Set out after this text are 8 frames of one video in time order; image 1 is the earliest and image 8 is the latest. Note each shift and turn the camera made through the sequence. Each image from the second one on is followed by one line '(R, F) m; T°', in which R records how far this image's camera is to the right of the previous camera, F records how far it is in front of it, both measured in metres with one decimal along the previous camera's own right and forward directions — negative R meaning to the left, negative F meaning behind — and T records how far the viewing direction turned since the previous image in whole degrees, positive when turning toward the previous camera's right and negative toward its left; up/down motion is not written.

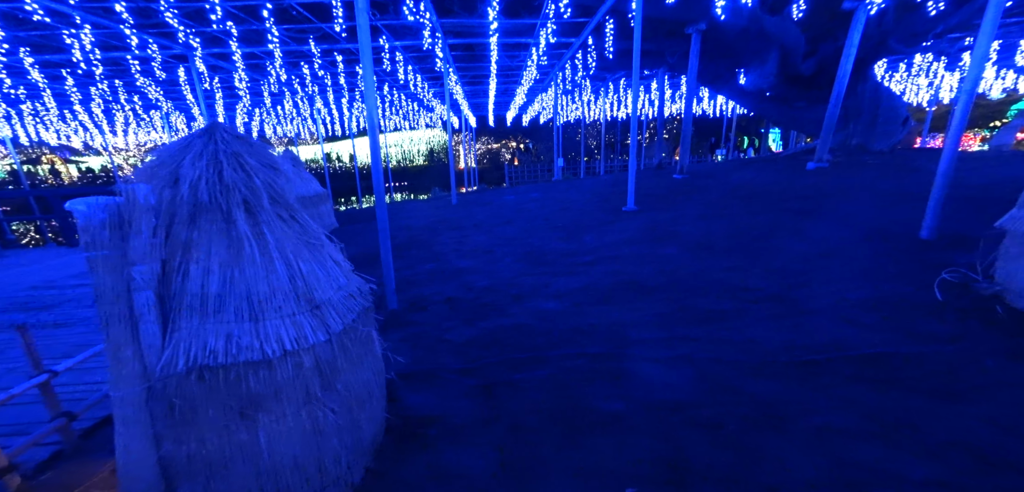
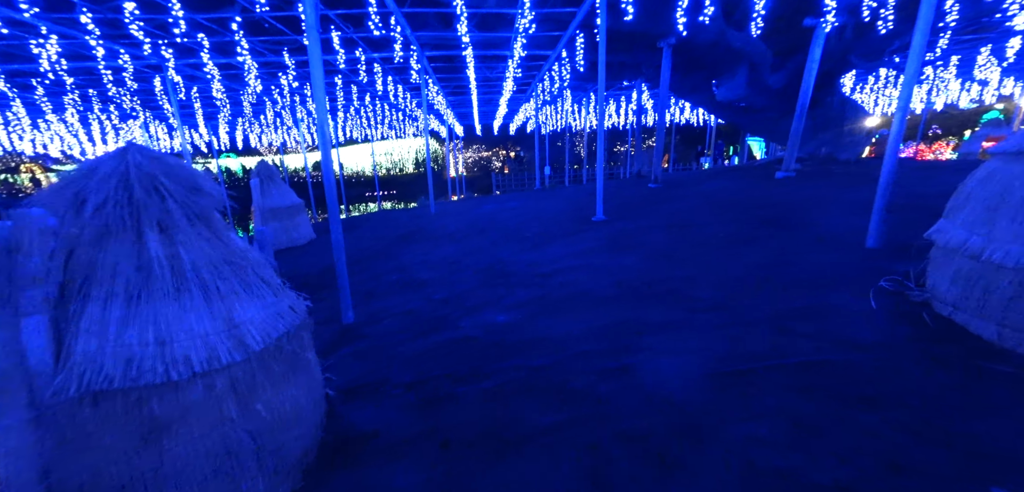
(+0.3, -0.1) m; +1°
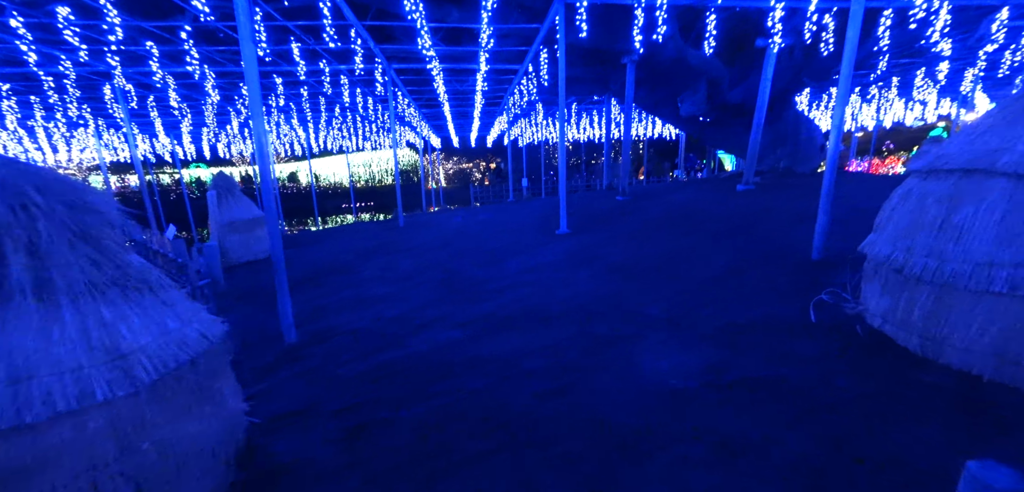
(+0.3, 0.0) m; +2°
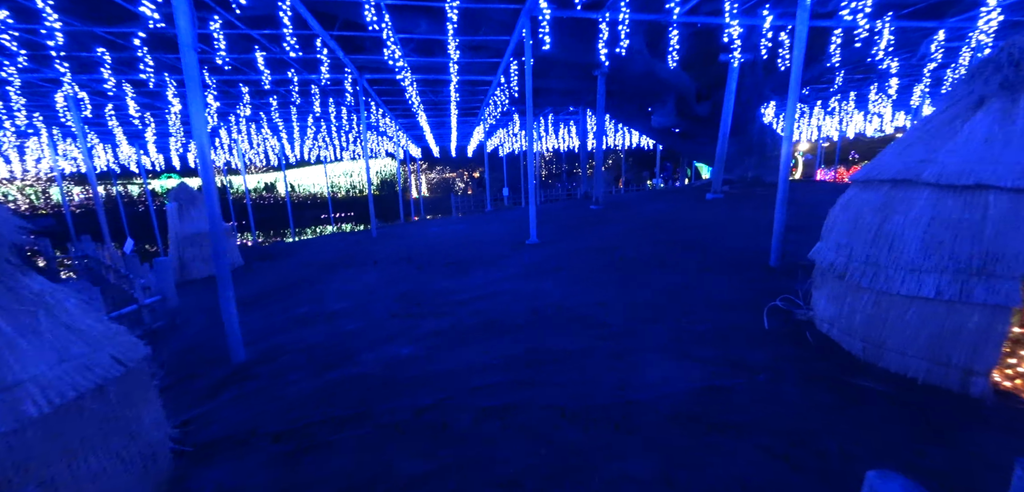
(+0.2, 0.0) m; +2°
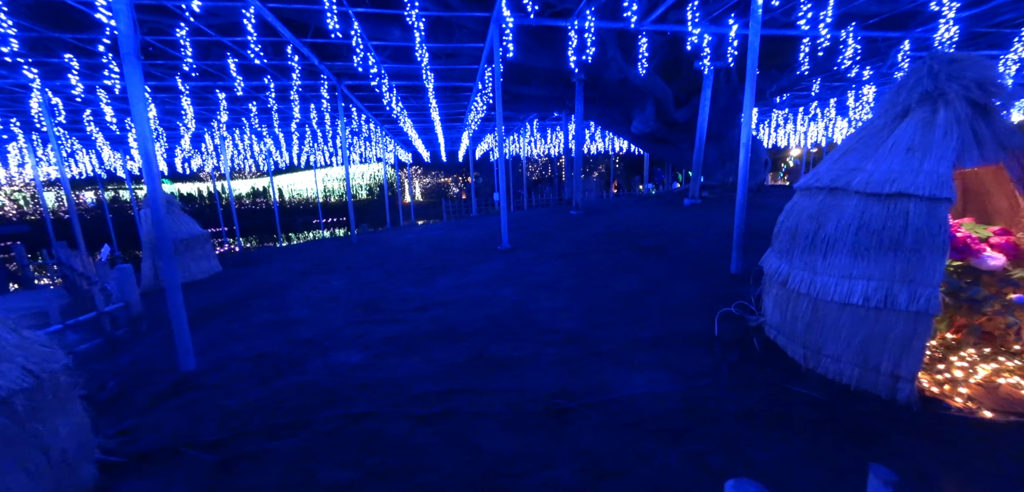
(+0.4, 0.0) m; 0°
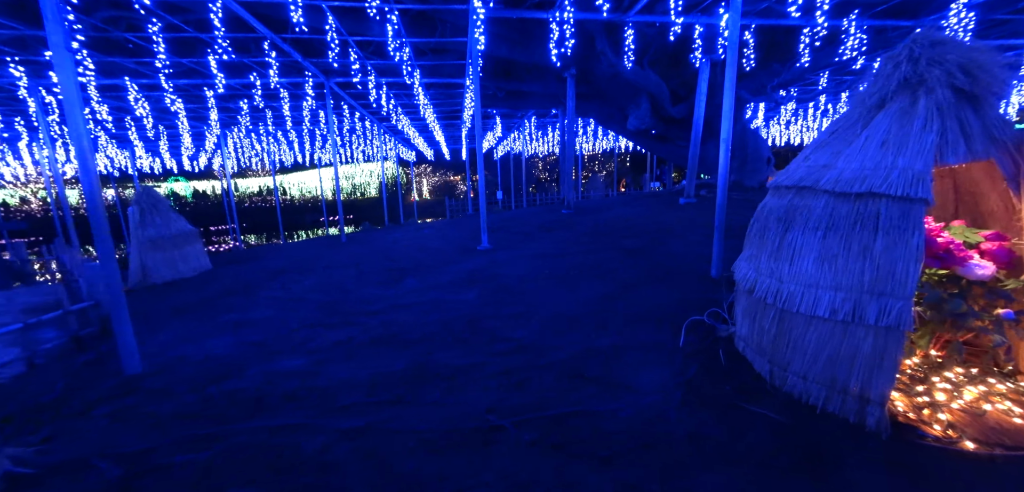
(+0.5, +0.2) m; -2°
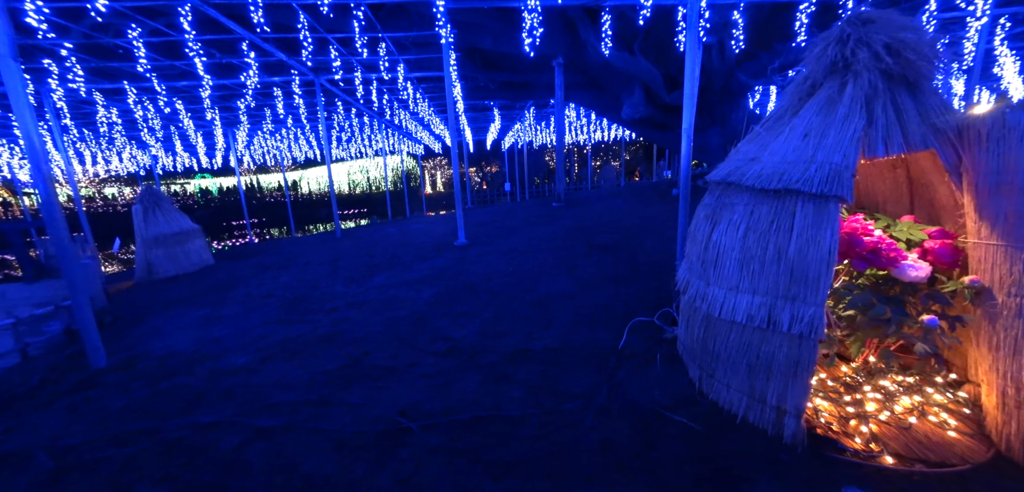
(+0.6, +0.1) m; -3°
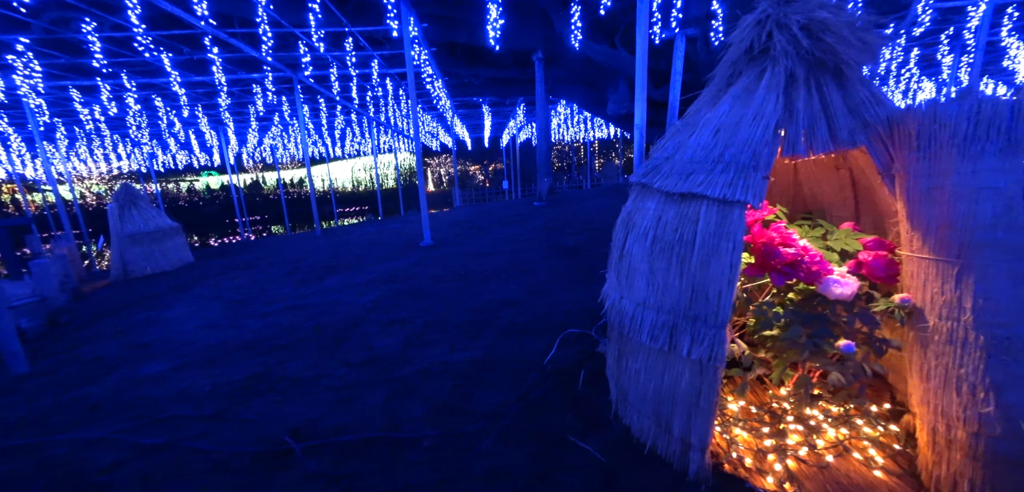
(+0.6, +0.2) m; -1°
